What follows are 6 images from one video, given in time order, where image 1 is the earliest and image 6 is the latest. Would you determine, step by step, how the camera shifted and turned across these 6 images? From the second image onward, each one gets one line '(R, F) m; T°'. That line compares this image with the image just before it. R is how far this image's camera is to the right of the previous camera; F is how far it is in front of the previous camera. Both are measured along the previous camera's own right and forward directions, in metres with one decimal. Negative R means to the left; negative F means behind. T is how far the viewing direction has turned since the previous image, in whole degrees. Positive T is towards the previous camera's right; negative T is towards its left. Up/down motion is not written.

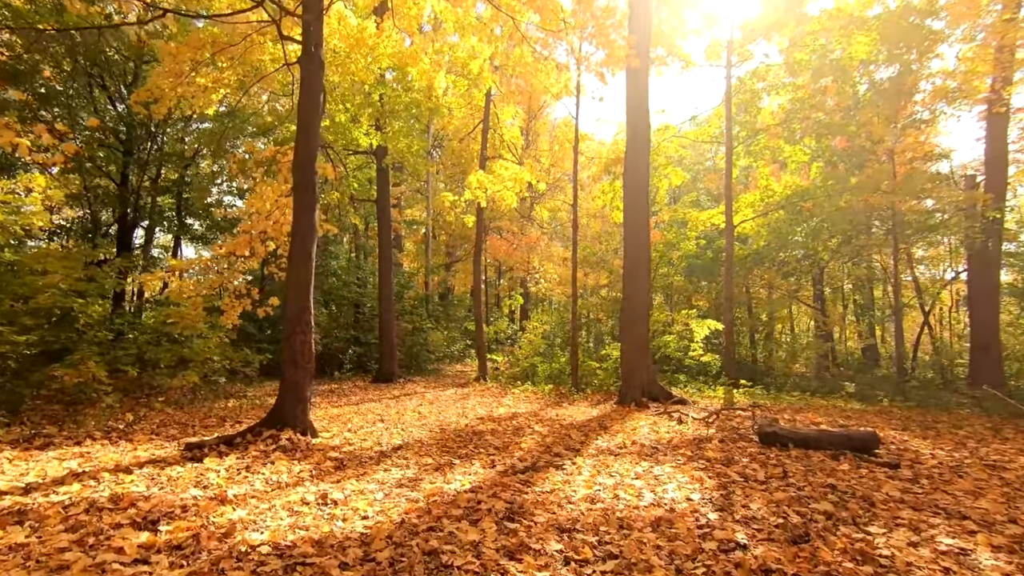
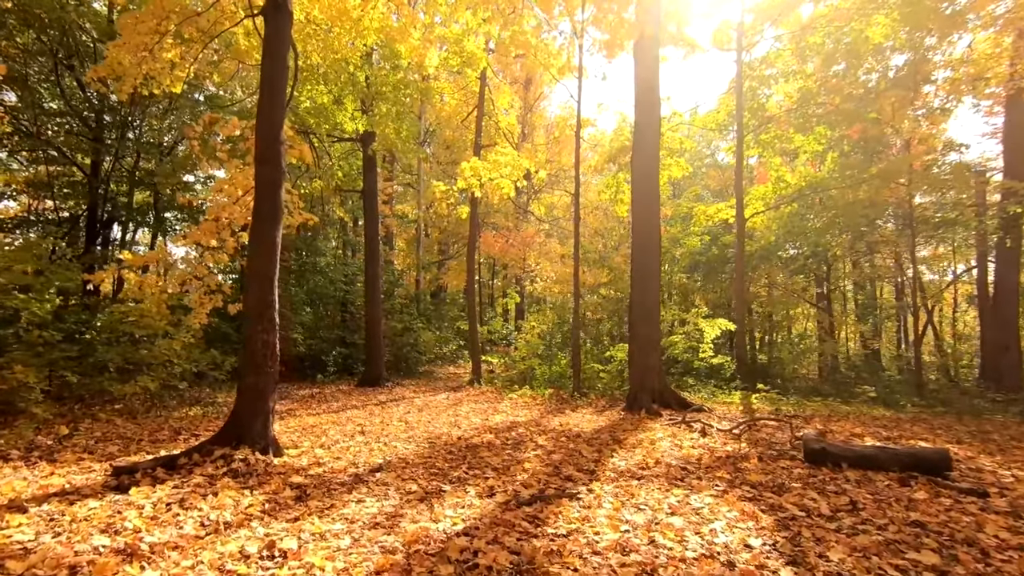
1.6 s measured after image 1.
(-0.1, +0.9) m; +1°
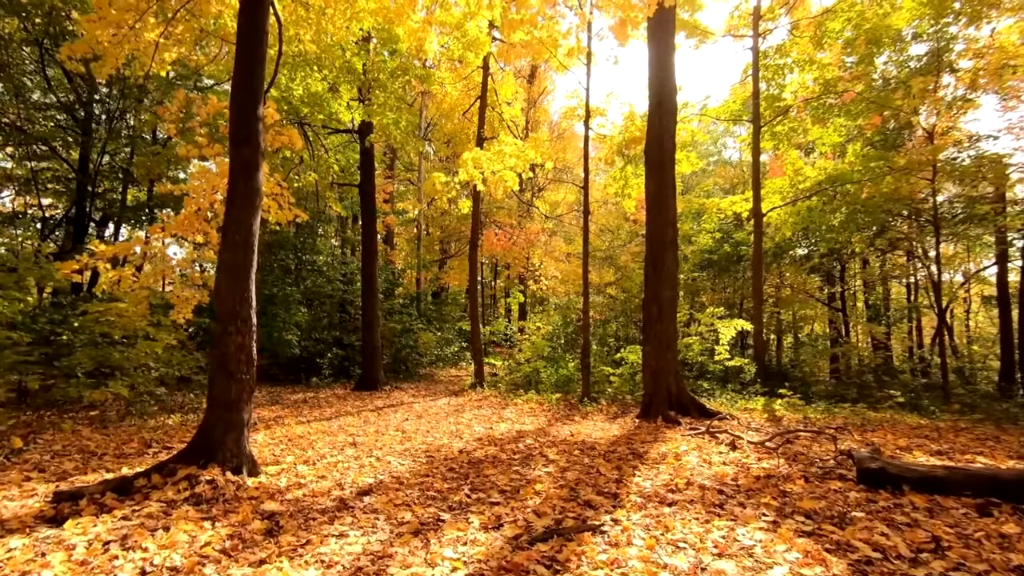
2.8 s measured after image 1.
(-0.1, +0.6) m; 0°
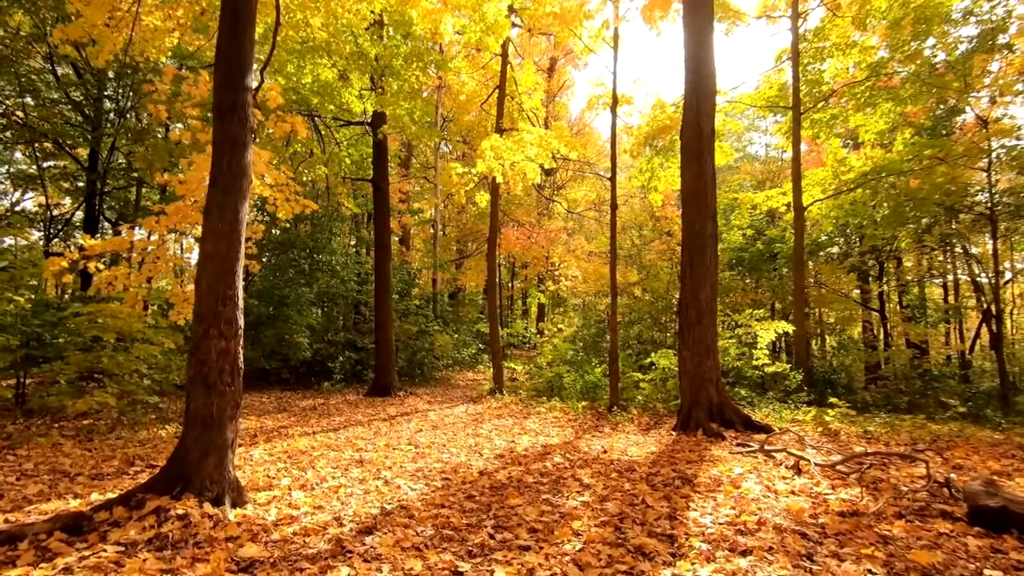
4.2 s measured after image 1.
(-0.1, +0.7) m; -2°
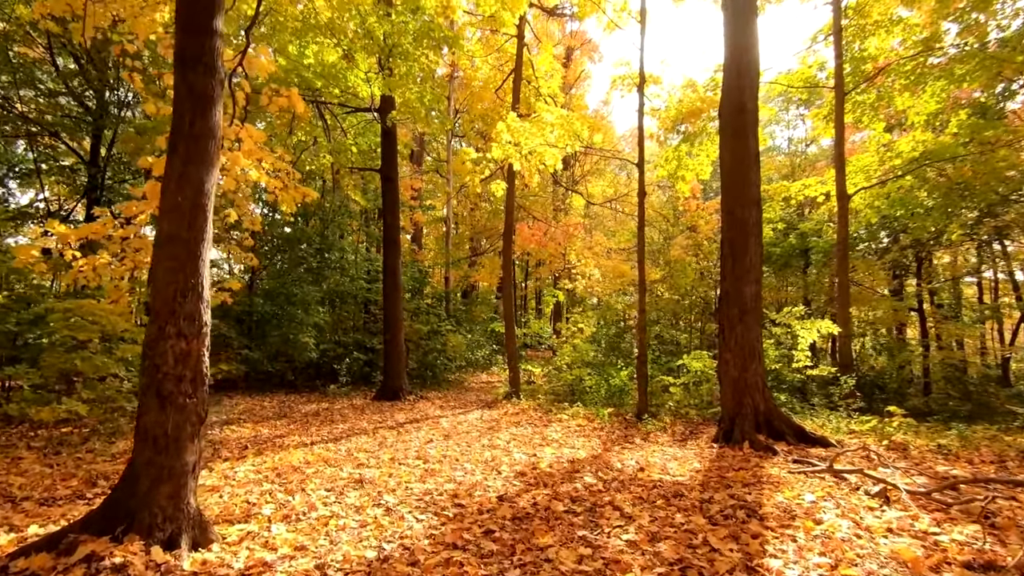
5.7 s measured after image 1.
(-0.1, +0.7) m; -1°
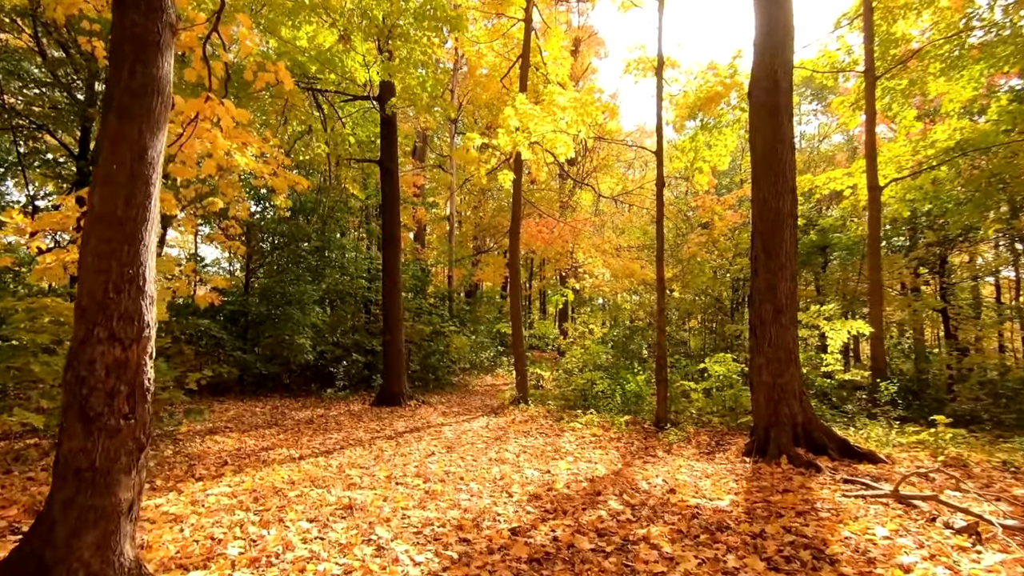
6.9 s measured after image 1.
(-0.1, +0.6) m; 0°
